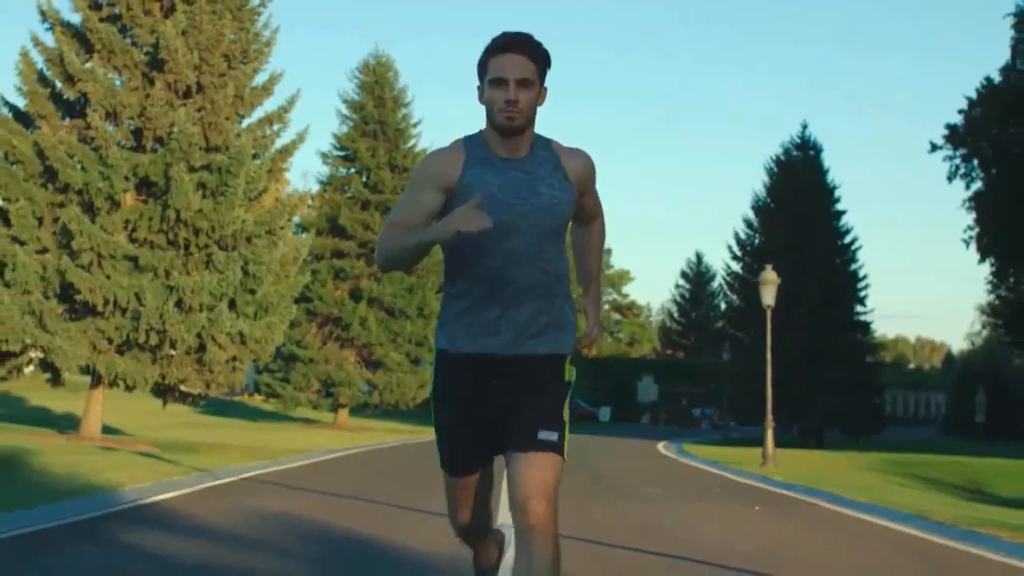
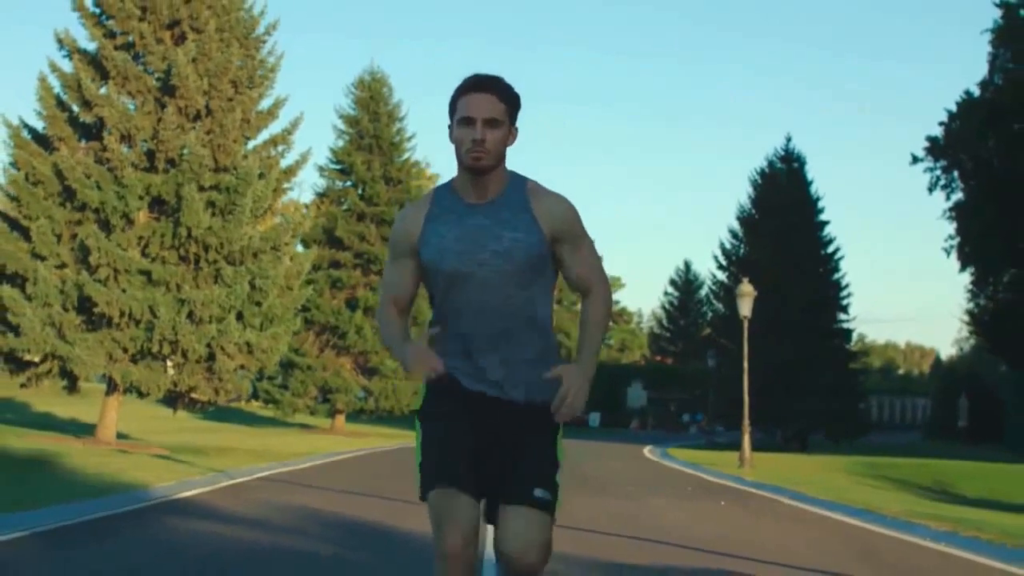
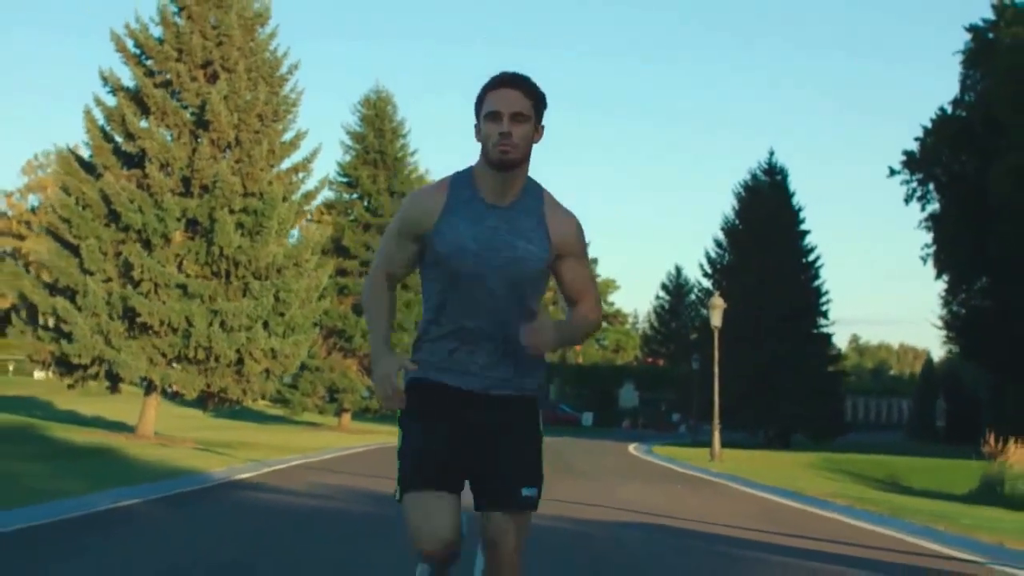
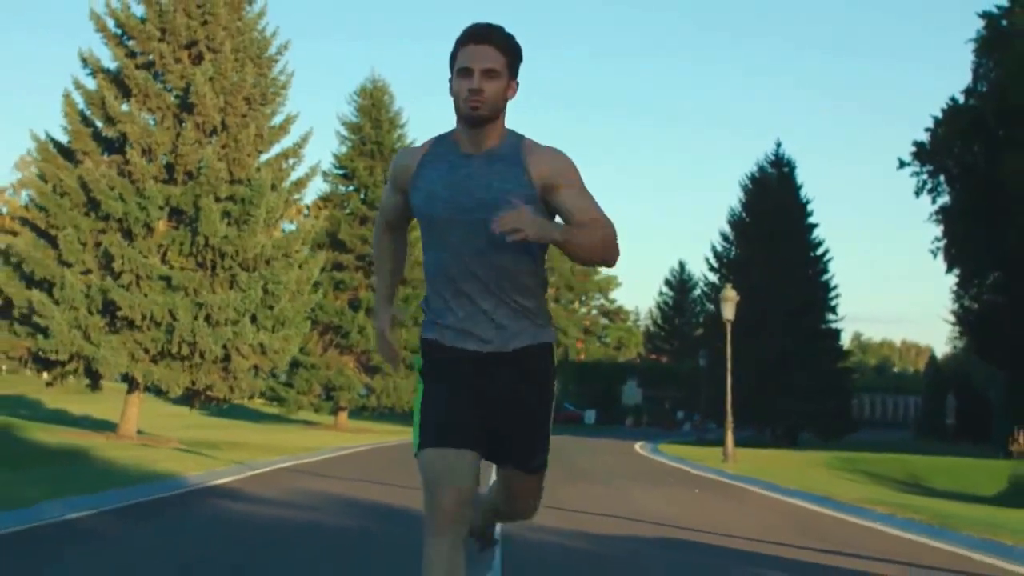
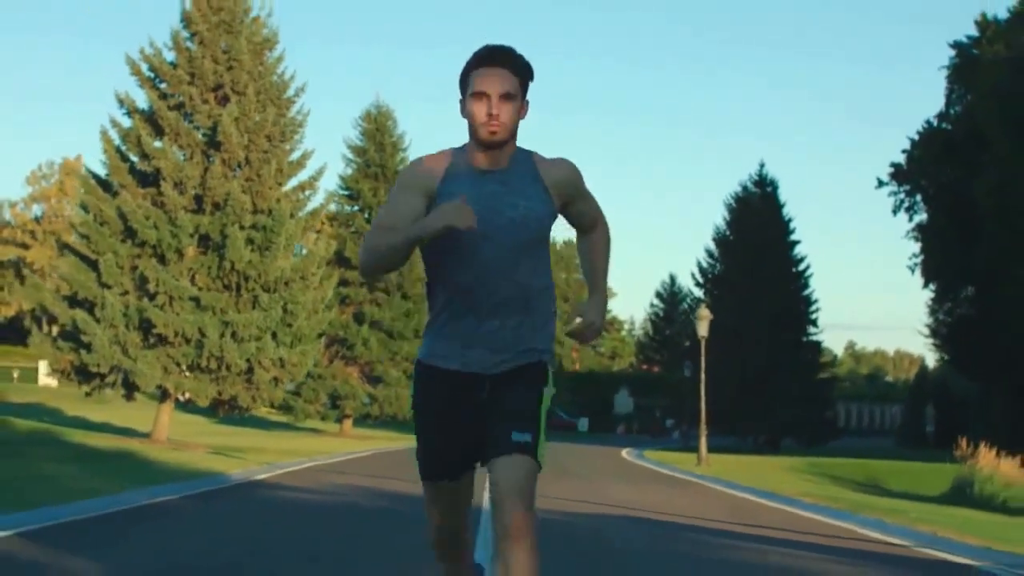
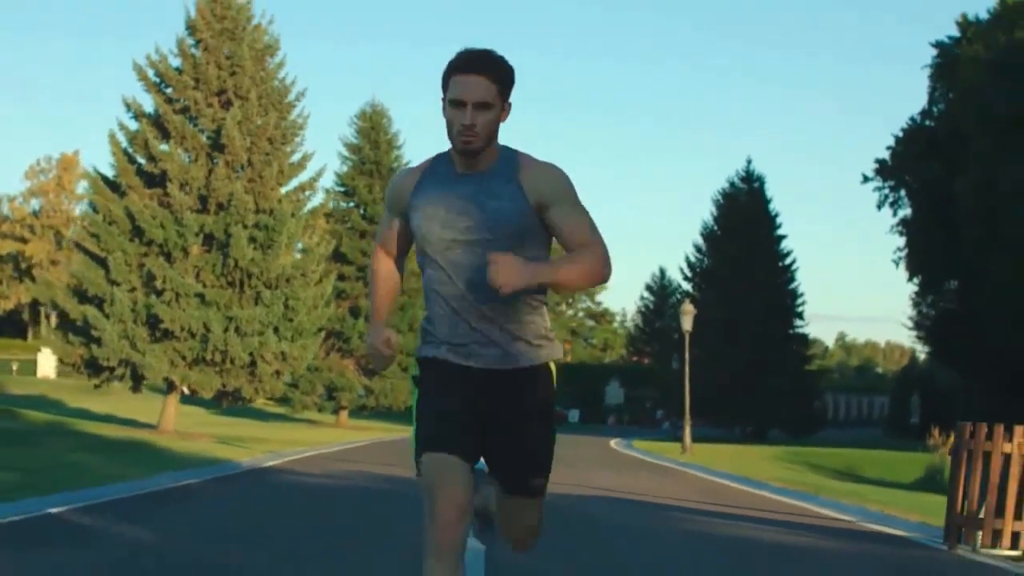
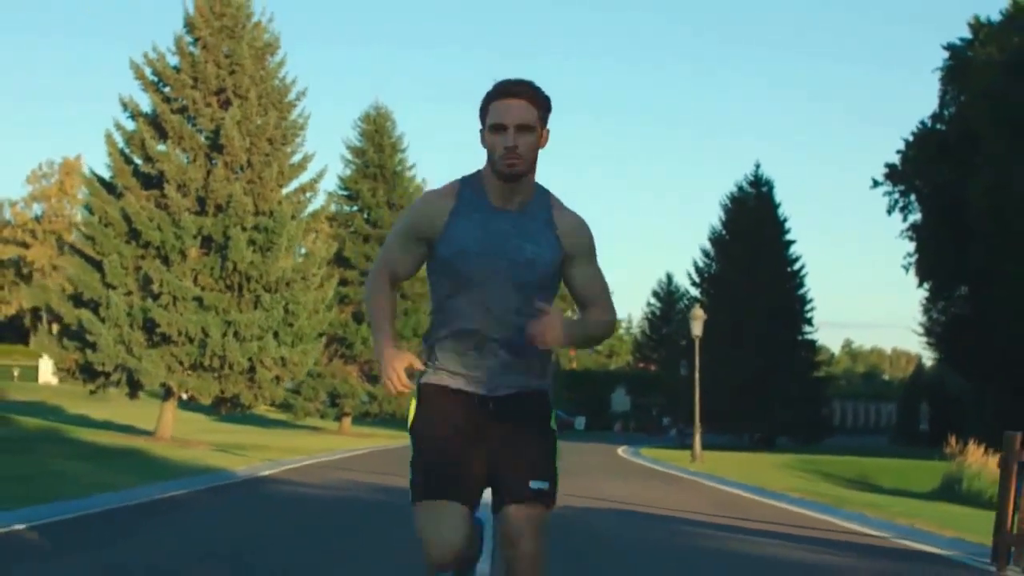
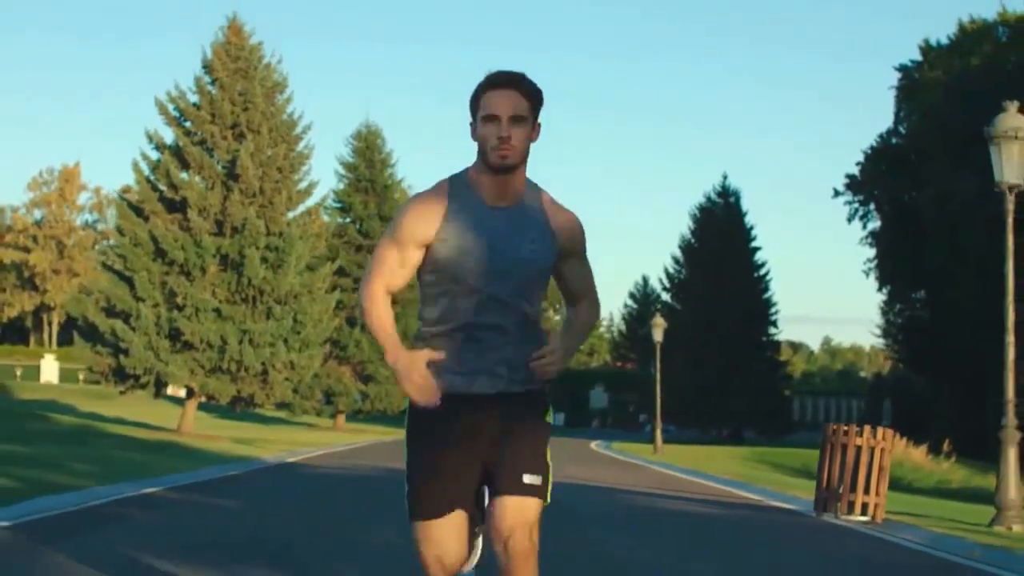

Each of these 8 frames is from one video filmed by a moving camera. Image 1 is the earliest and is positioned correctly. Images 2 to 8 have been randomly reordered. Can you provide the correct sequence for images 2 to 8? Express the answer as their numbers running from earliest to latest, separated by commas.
2, 4, 3, 5, 7, 6, 8
